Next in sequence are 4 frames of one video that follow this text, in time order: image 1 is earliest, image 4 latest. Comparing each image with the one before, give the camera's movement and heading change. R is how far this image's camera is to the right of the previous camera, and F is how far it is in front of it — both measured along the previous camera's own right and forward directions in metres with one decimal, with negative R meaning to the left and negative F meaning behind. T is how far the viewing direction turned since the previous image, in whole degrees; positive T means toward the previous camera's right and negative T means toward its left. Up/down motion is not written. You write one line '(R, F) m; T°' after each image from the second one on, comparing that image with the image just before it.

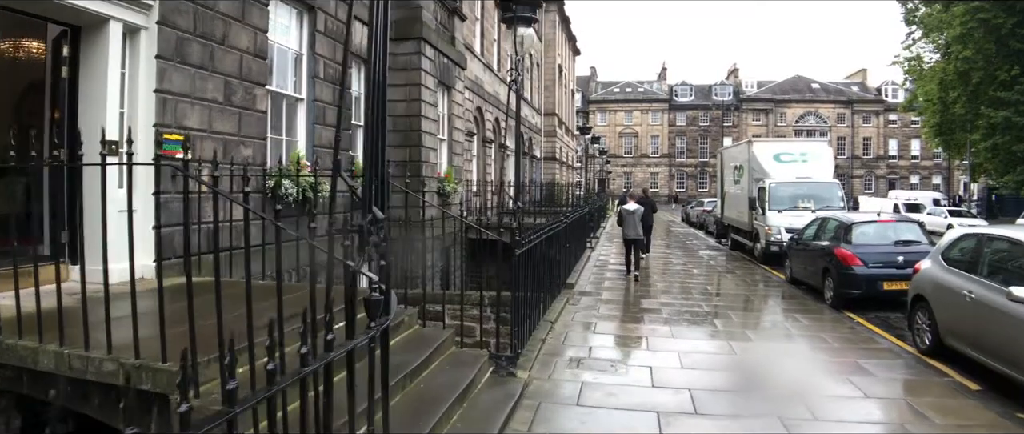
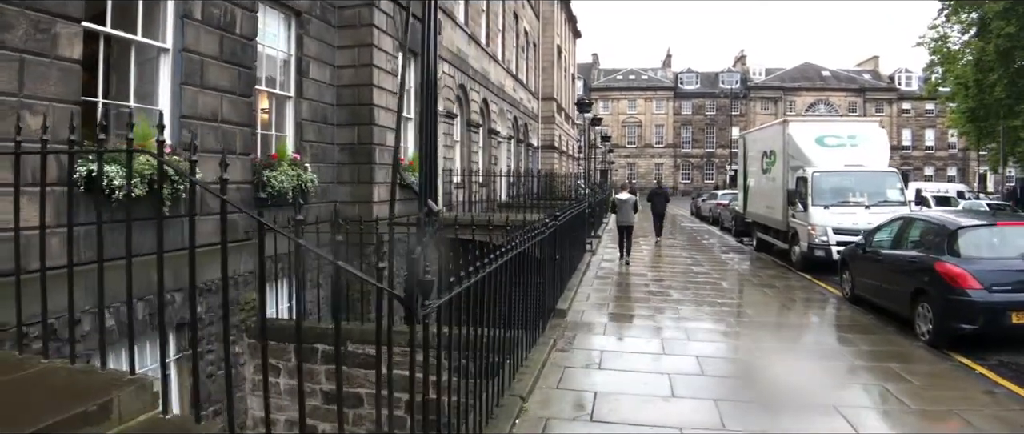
(+0.4, +2.8) m; 0°
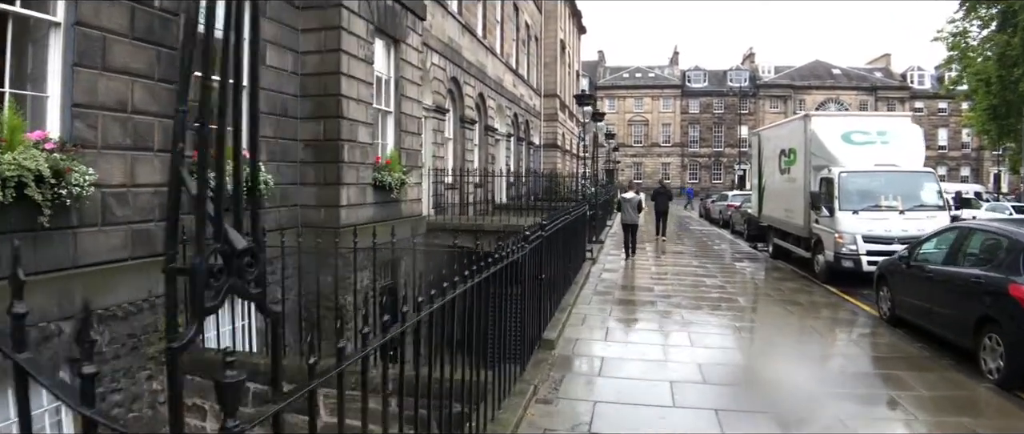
(+0.3, +1.2) m; -1°
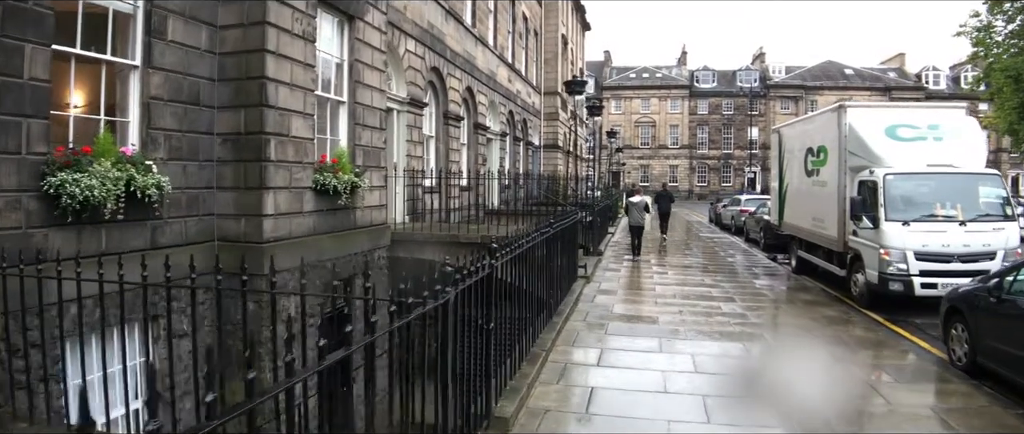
(+0.4, +1.8) m; -1°
